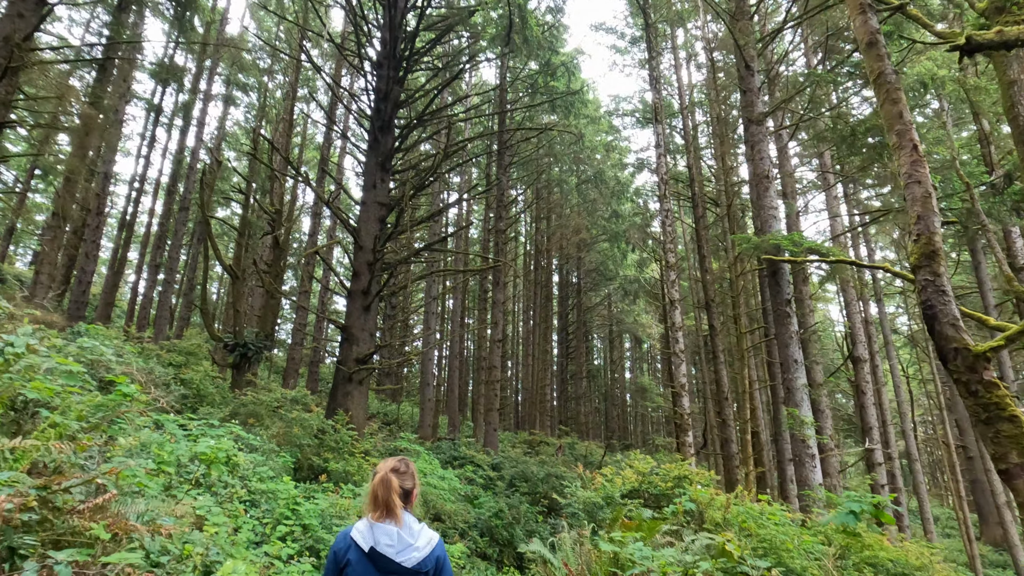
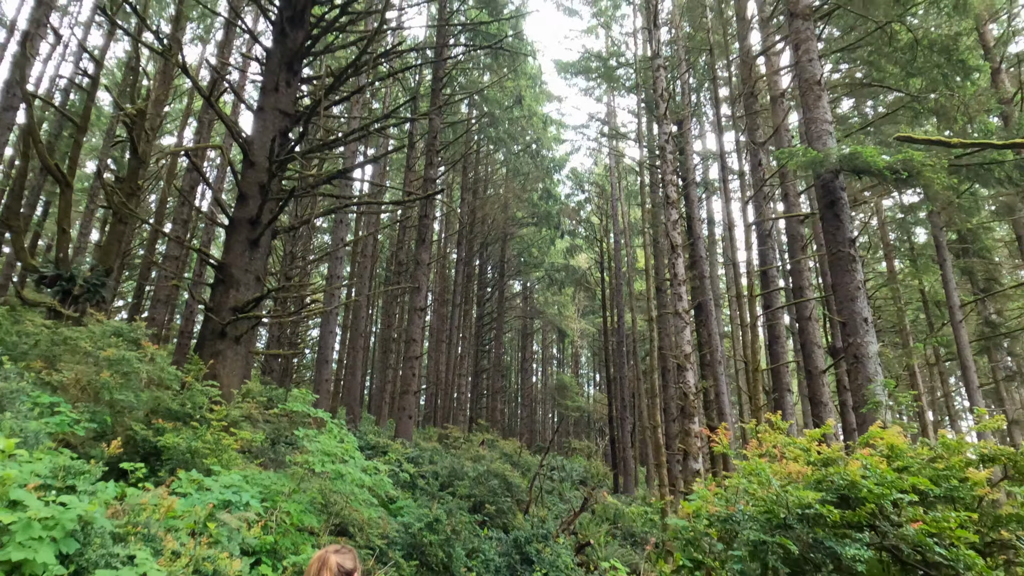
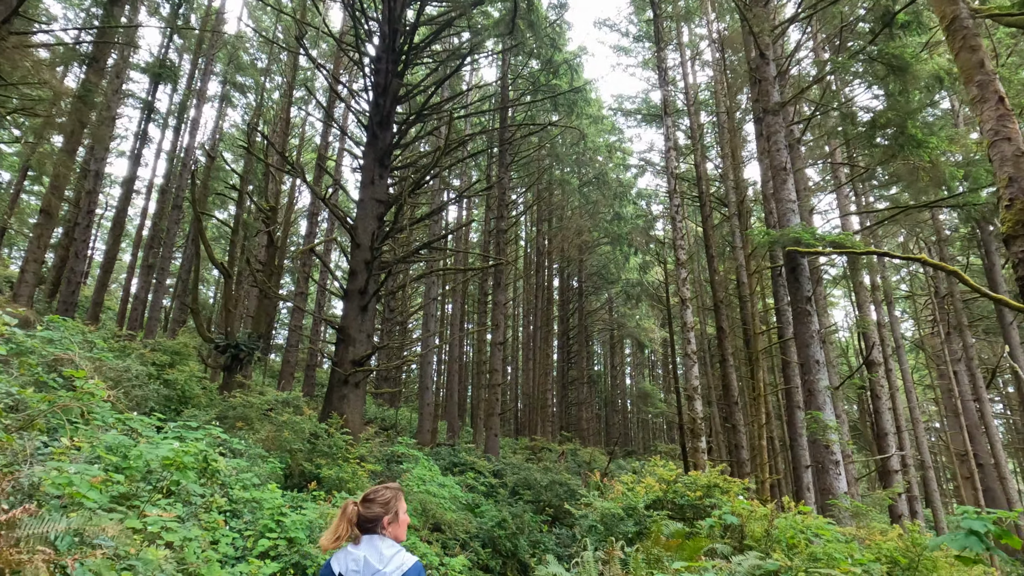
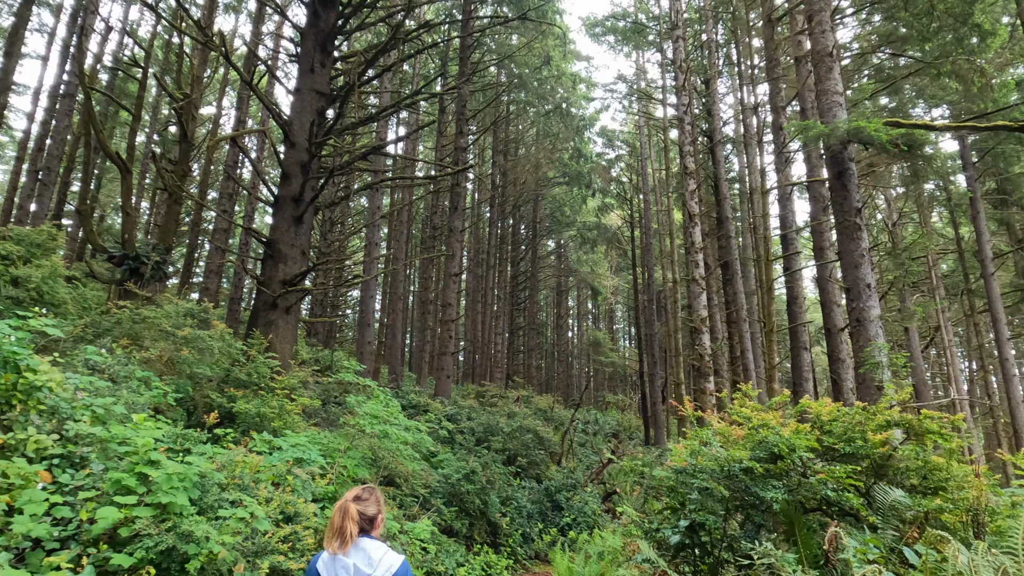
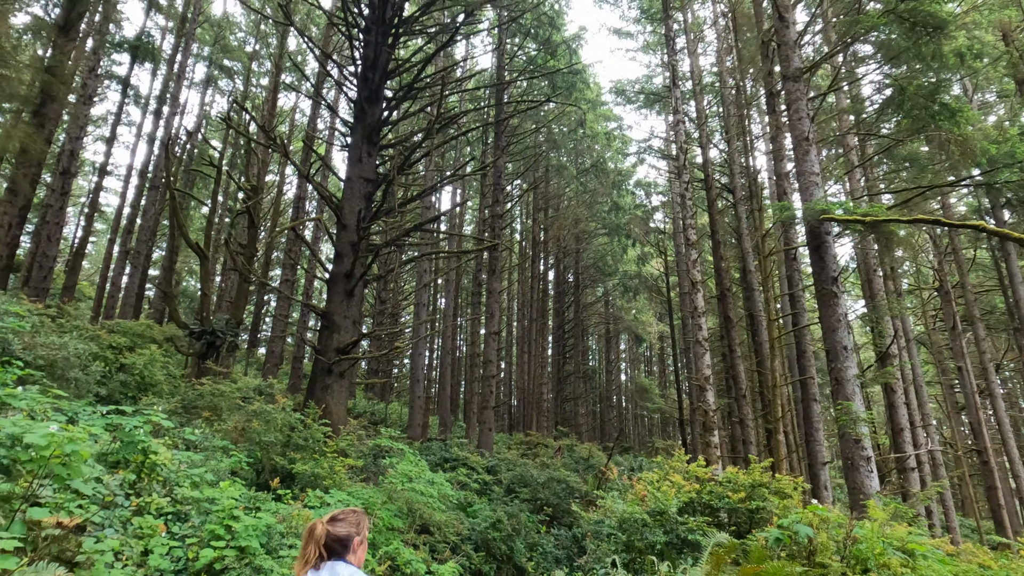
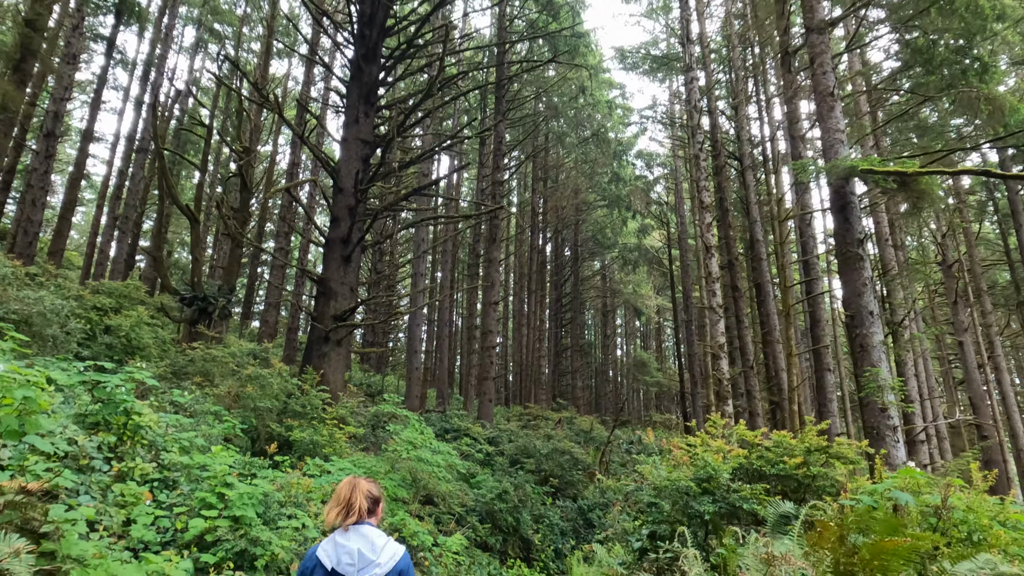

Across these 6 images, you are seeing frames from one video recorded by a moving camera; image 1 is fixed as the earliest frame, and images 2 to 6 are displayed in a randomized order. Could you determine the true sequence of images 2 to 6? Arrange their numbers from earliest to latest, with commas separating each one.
3, 5, 6, 4, 2
